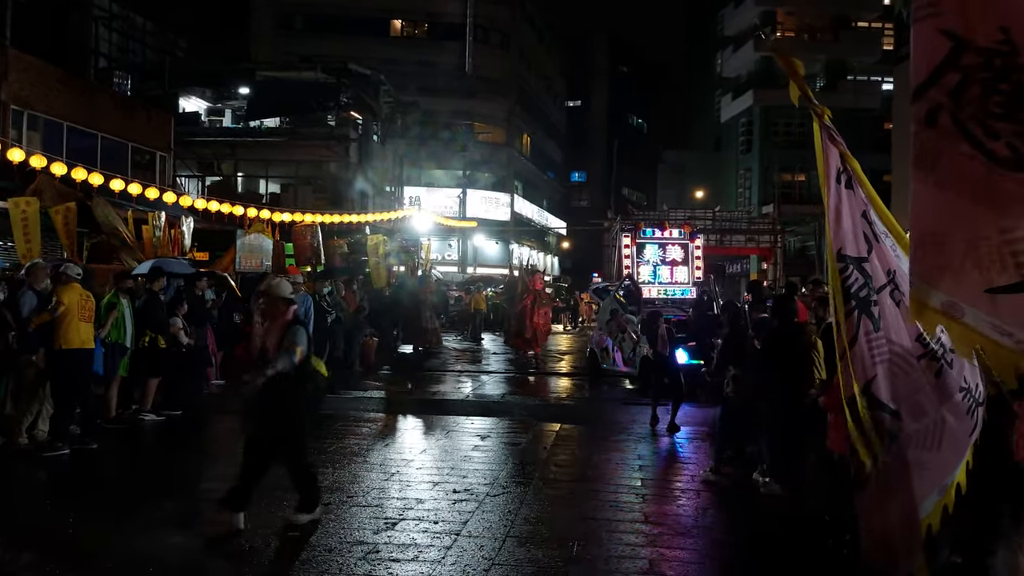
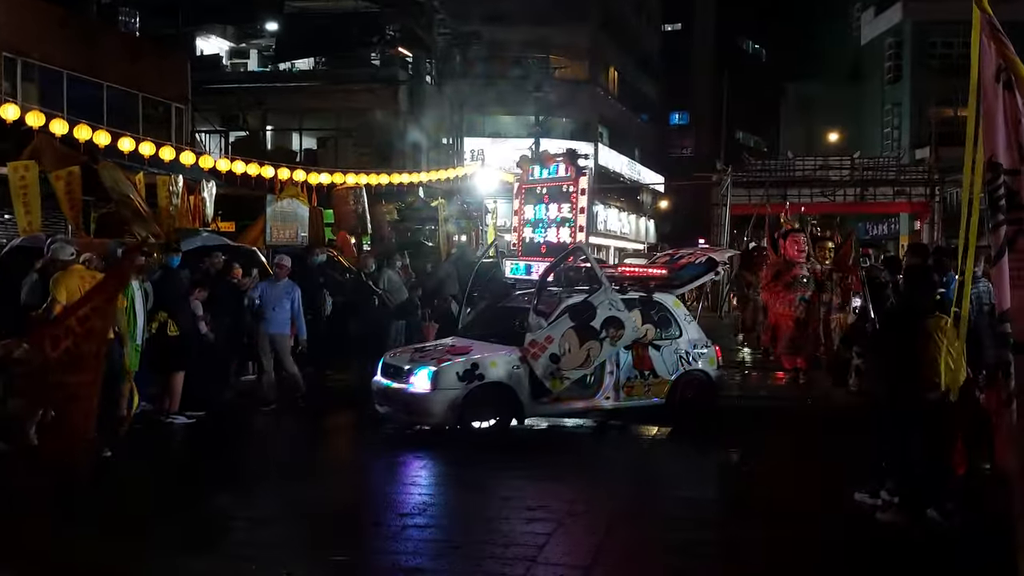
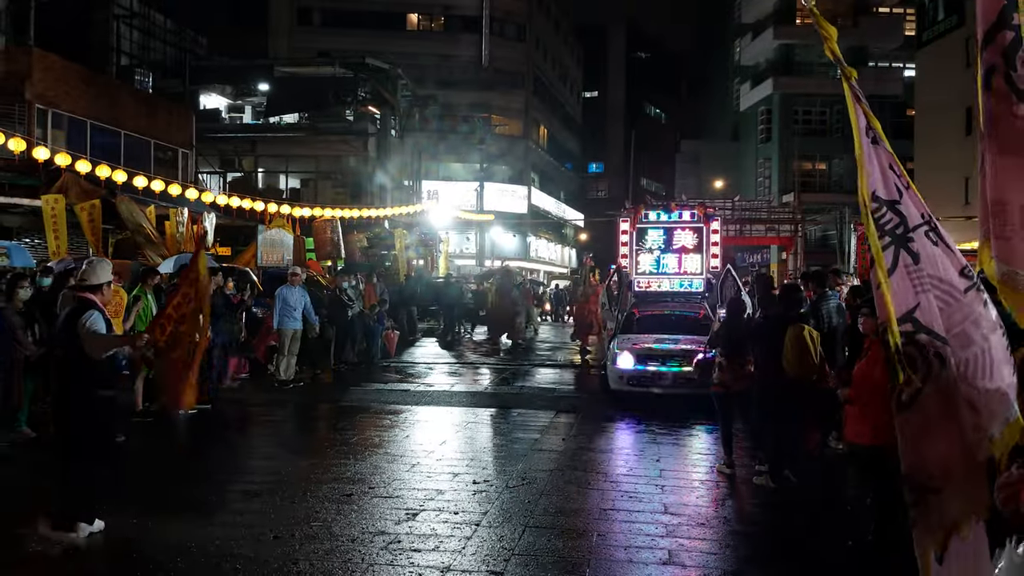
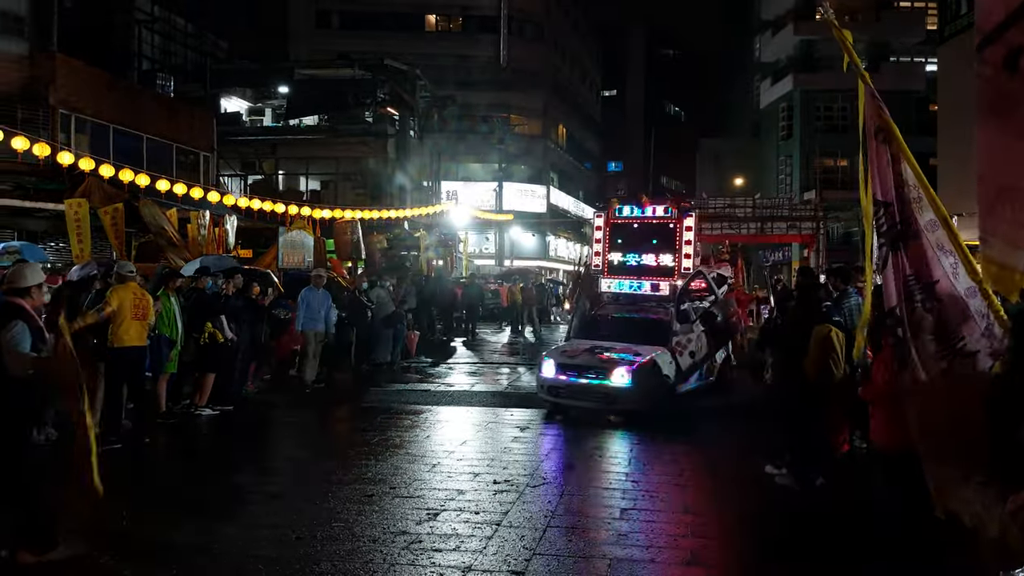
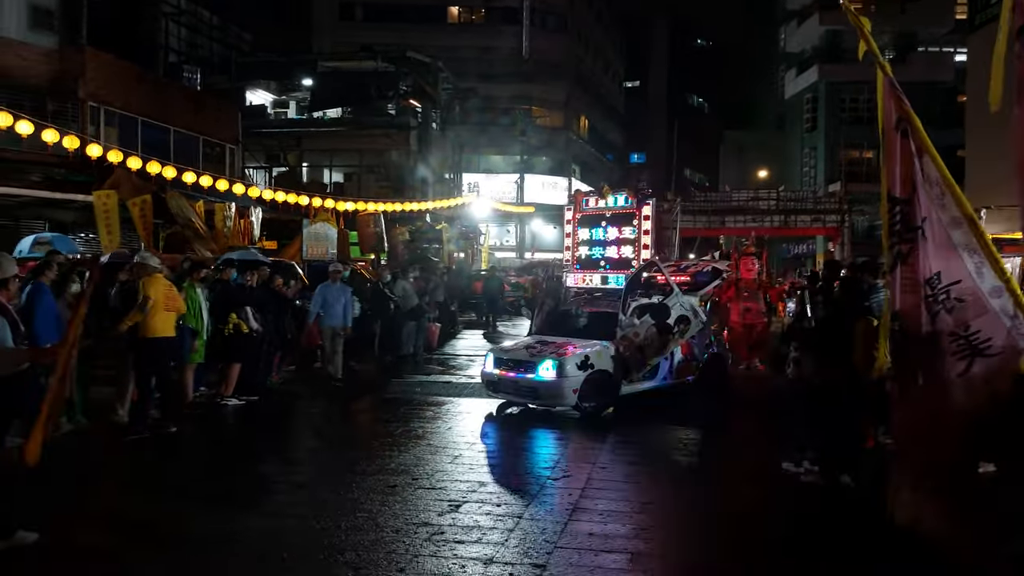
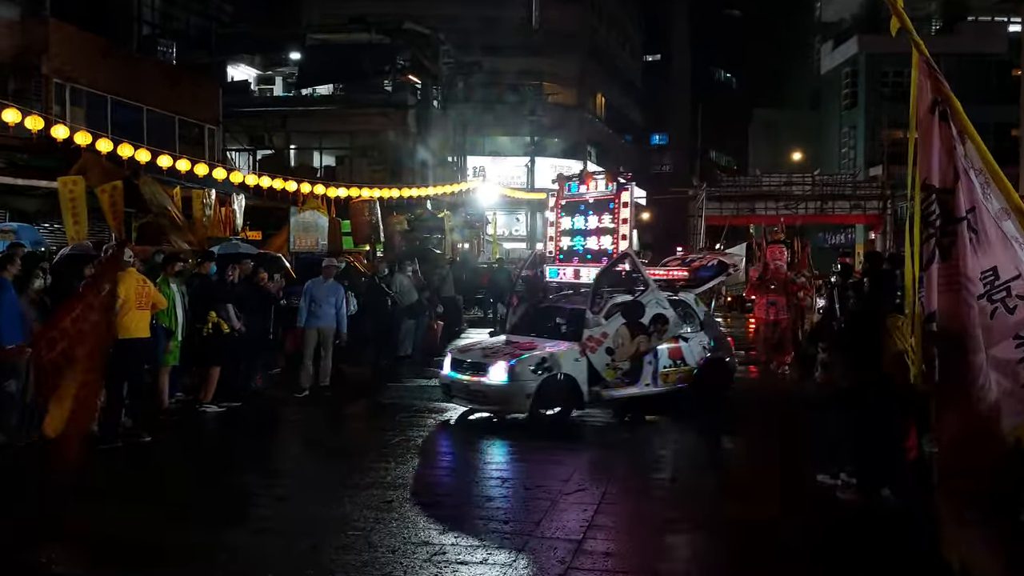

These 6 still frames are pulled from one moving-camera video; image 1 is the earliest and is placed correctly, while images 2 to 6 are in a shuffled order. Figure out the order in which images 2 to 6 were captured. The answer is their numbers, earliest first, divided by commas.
3, 4, 5, 6, 2
